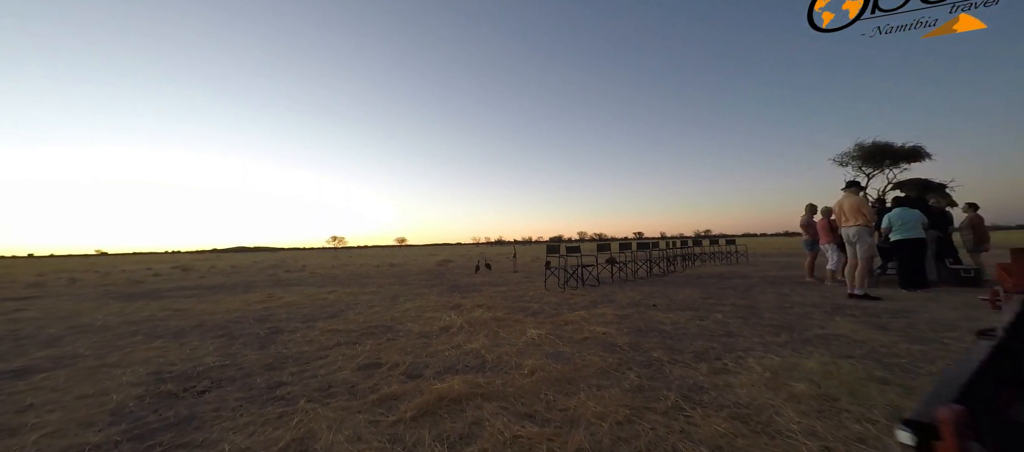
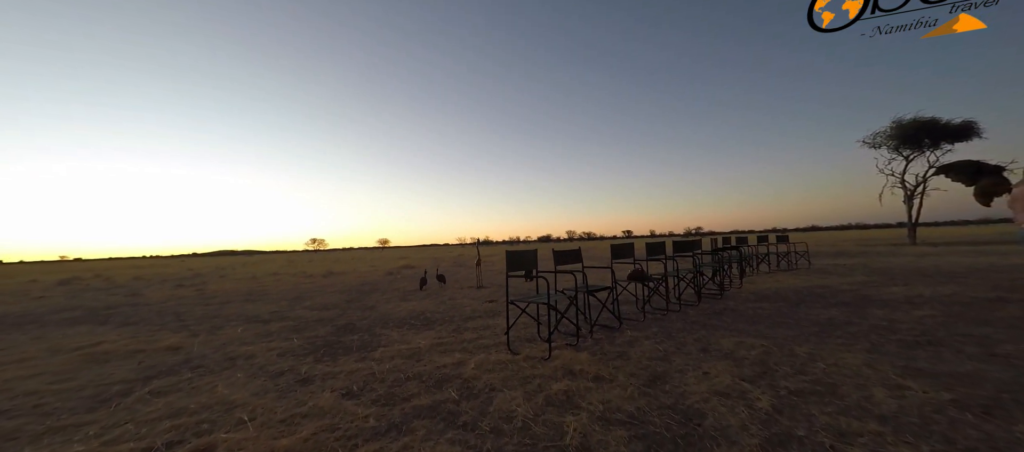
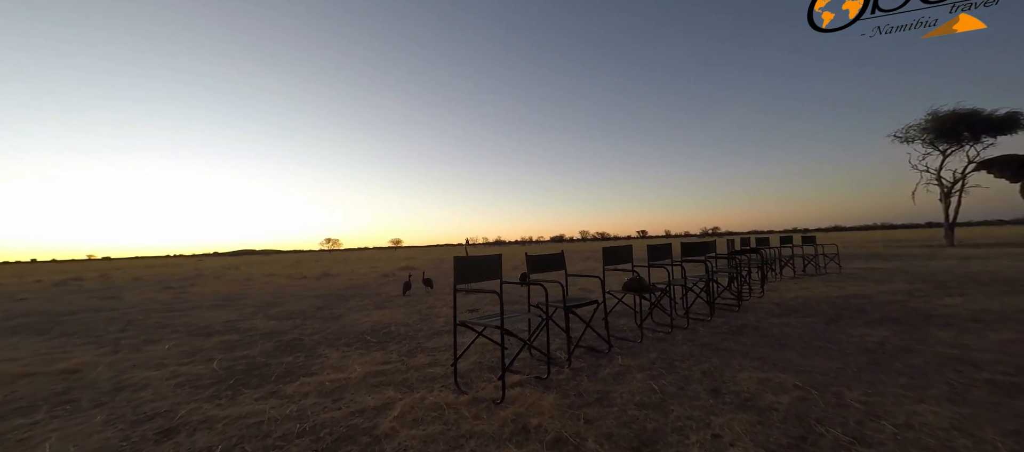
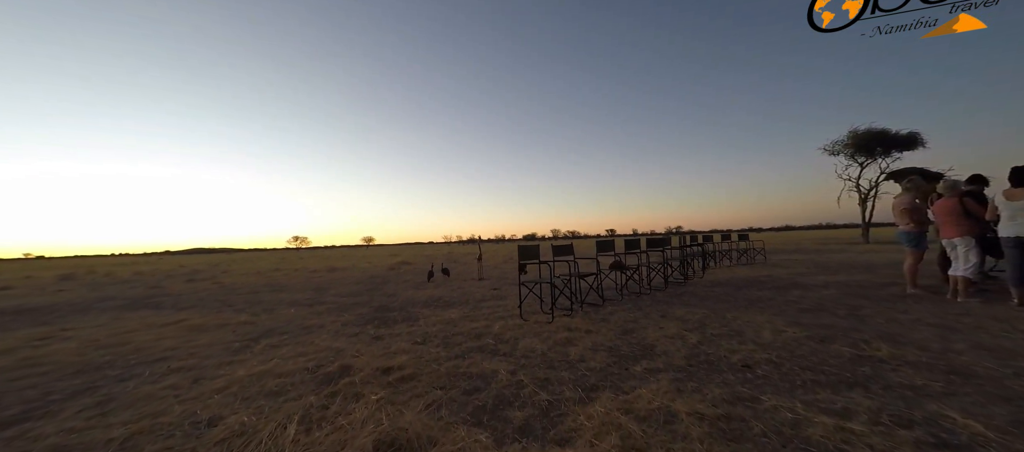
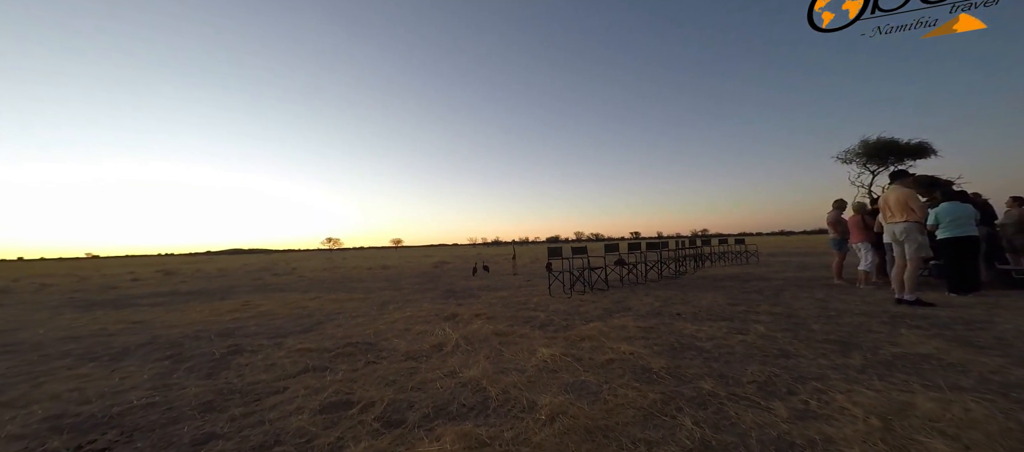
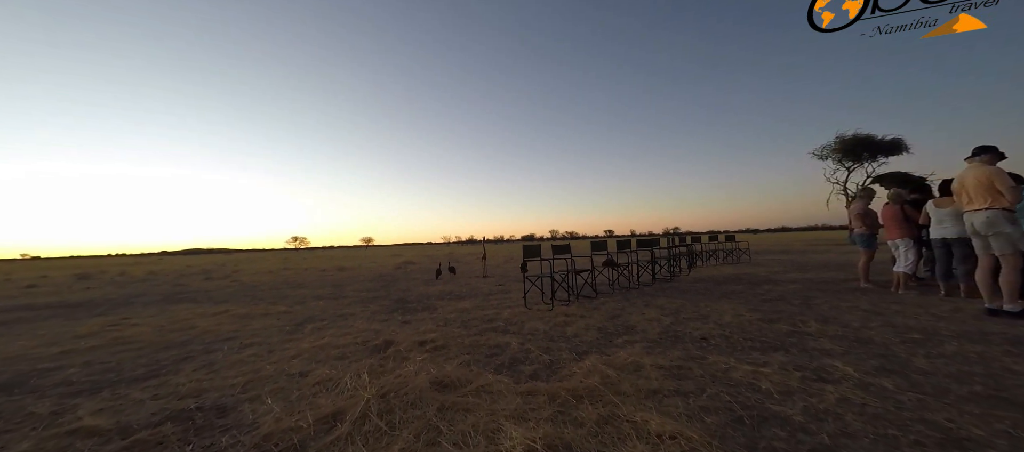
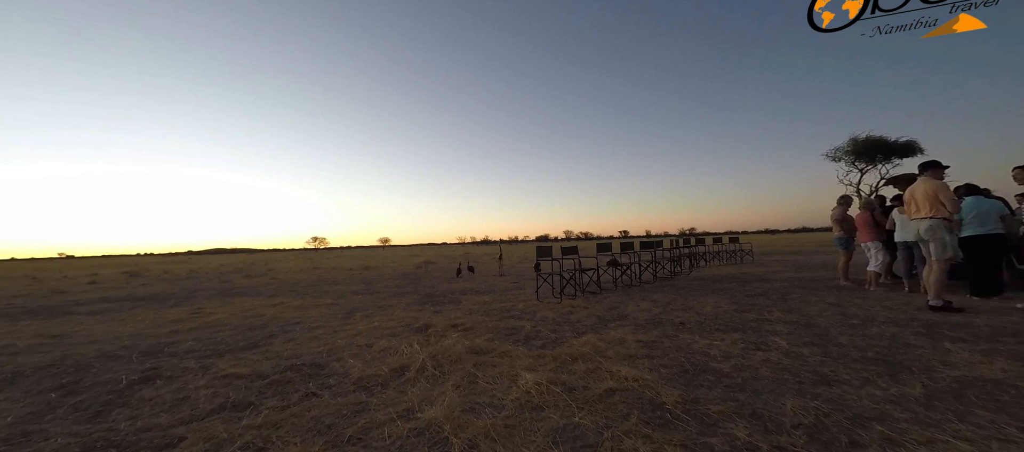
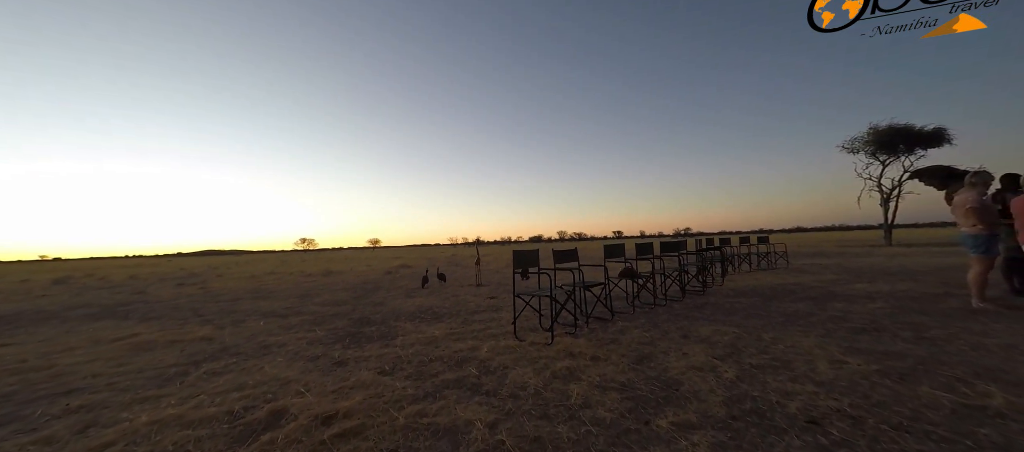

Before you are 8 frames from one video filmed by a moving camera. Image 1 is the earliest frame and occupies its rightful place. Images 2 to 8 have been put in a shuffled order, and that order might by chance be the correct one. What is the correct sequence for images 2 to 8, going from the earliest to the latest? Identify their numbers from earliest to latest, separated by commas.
5, 7, 6, 4, 8, 2, 3
